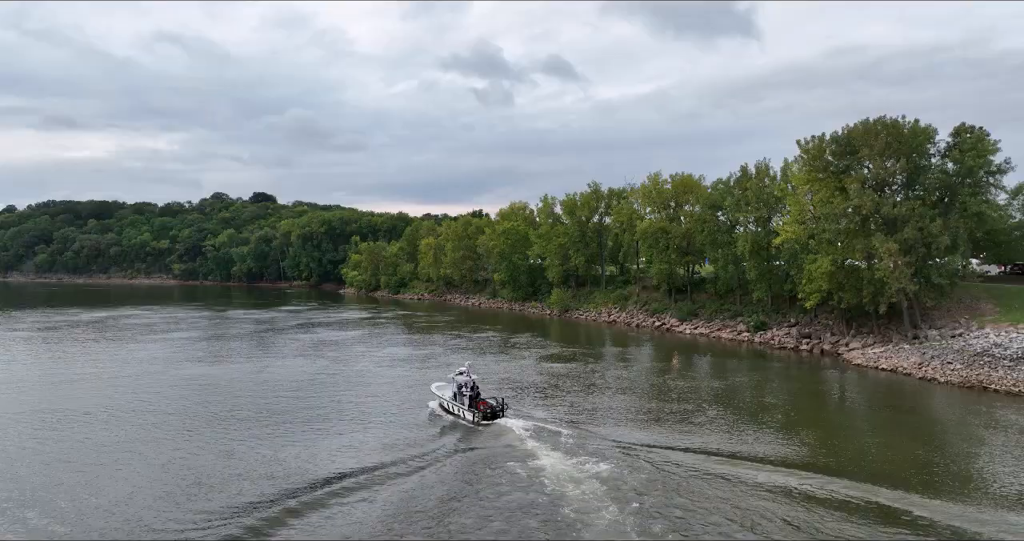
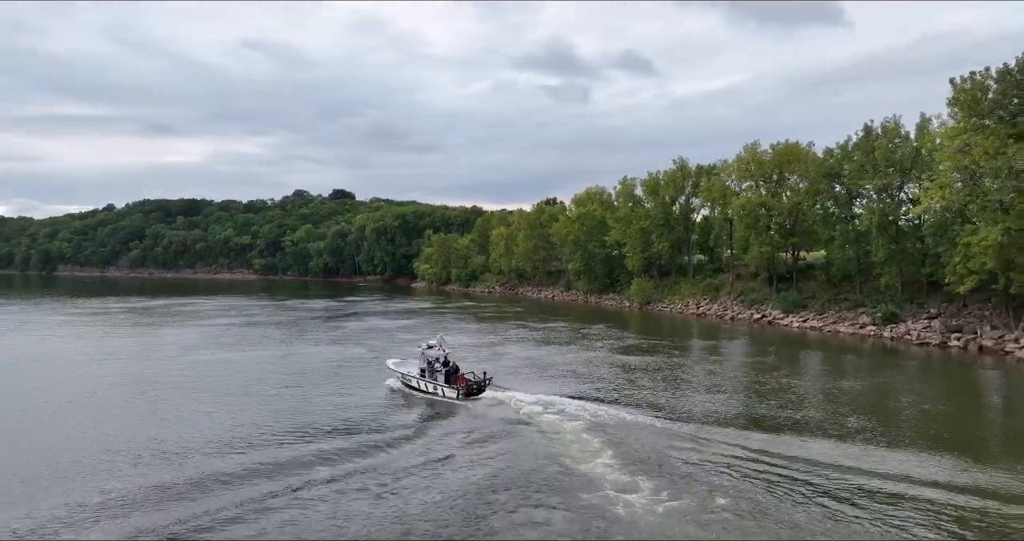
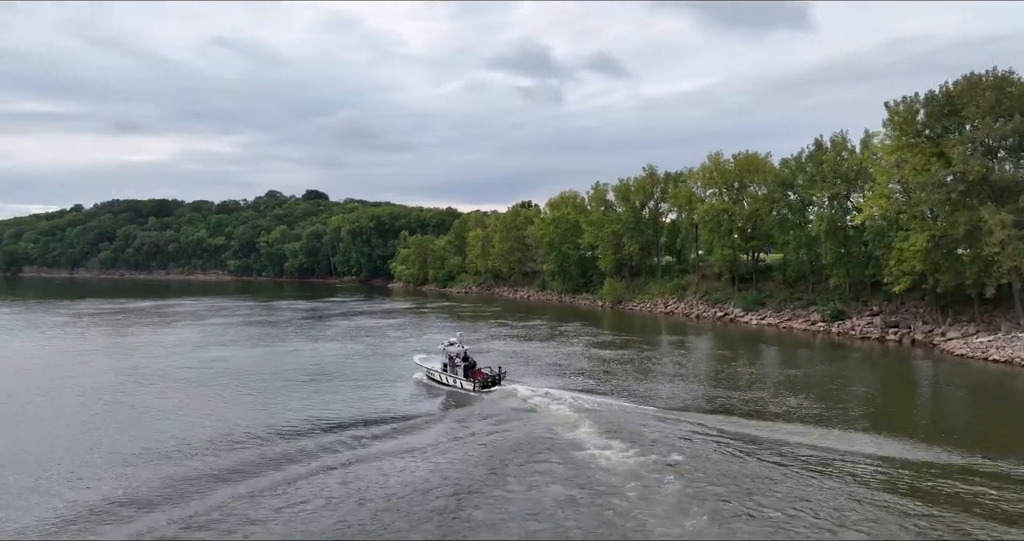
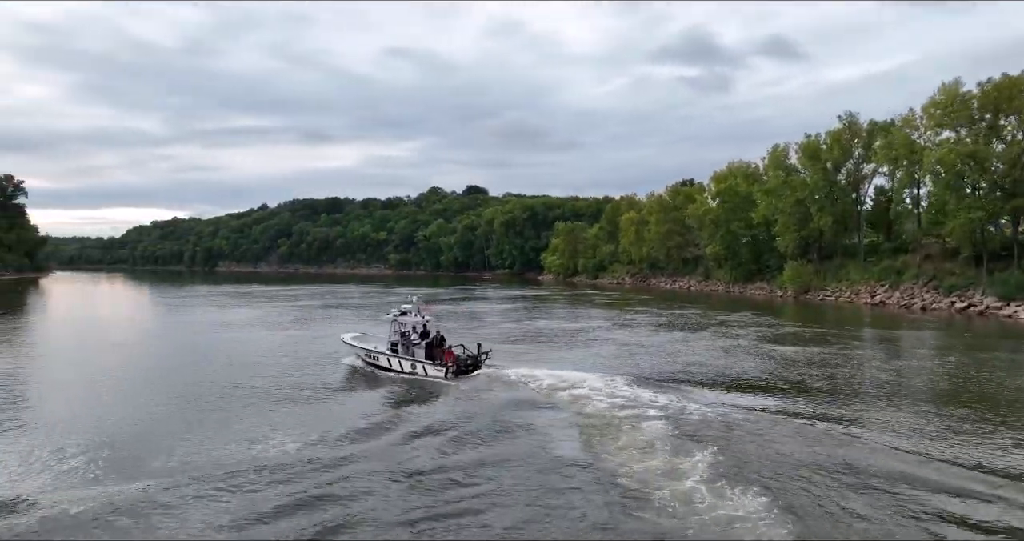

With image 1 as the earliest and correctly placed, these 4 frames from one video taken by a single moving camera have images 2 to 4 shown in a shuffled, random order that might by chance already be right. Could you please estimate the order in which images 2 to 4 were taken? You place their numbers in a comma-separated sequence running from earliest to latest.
3, 2, 4
